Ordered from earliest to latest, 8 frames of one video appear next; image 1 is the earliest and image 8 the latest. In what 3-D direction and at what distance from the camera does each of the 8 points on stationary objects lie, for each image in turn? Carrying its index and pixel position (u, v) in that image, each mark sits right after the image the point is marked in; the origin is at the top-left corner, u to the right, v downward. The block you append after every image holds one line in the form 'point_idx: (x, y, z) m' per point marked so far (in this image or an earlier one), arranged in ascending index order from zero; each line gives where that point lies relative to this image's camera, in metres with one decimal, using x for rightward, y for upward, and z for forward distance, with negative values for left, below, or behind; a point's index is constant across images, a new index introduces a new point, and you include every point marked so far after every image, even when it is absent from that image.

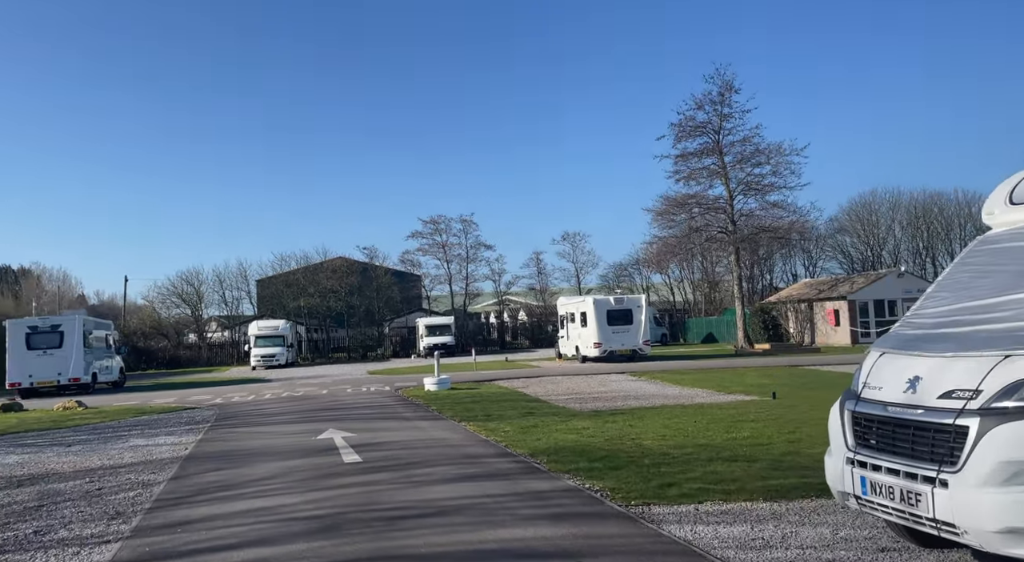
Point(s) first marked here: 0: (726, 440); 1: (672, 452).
0: (+2.8, -2.1, +12.2) m
1: (+2.0, -2.1, +11.3) m
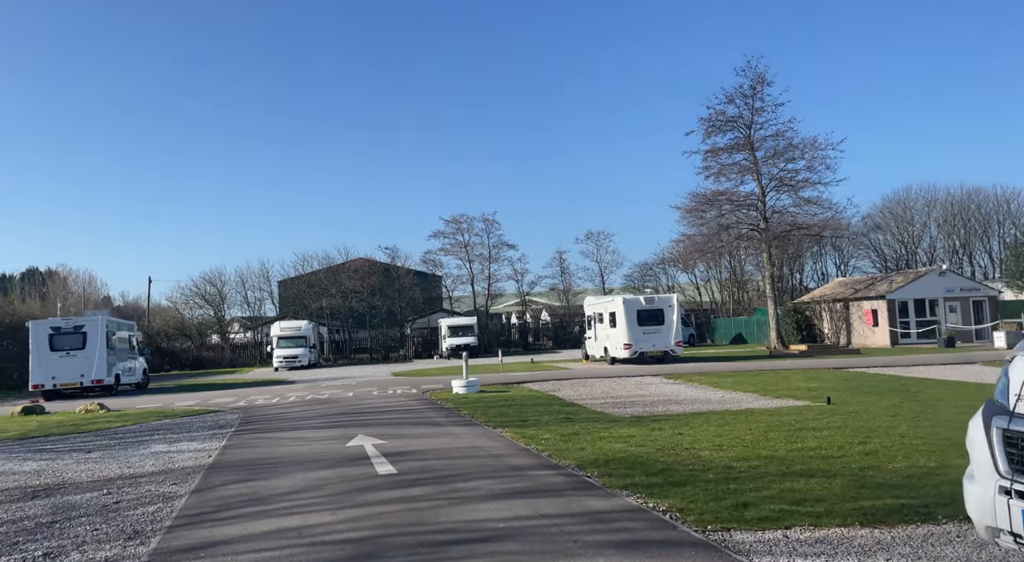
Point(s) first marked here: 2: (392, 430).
0: (+3.4, -2.1, +11.2) m
1: (+2.5, -2.0, +10.3) m
2: (-1.9, -2.3, +14.6) m
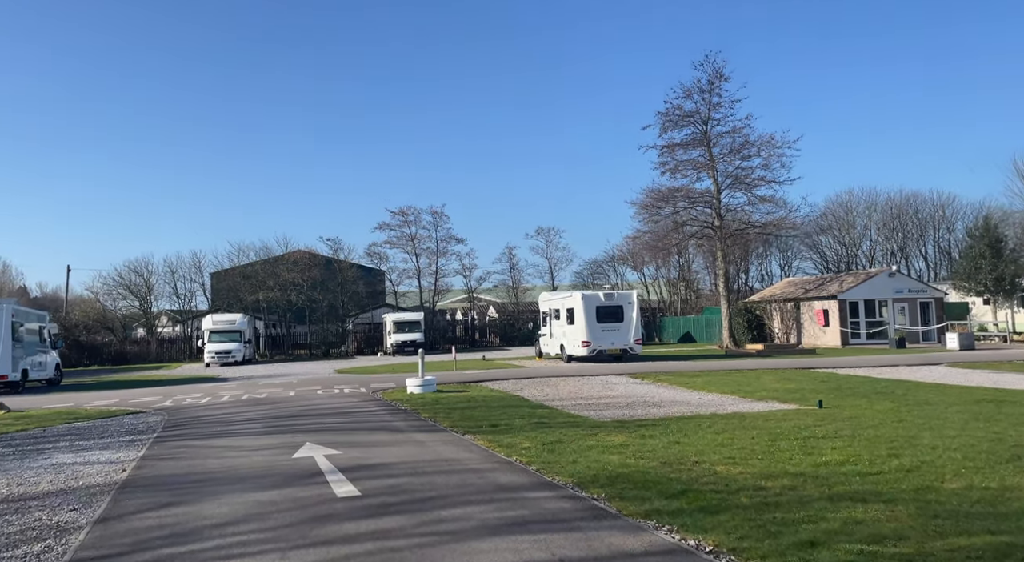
0: (+3.2, -1.9, +9.7) m
1: (+2.4, -1.9, +8.6) m
2: (-2.3, -2.1, +12.7) m
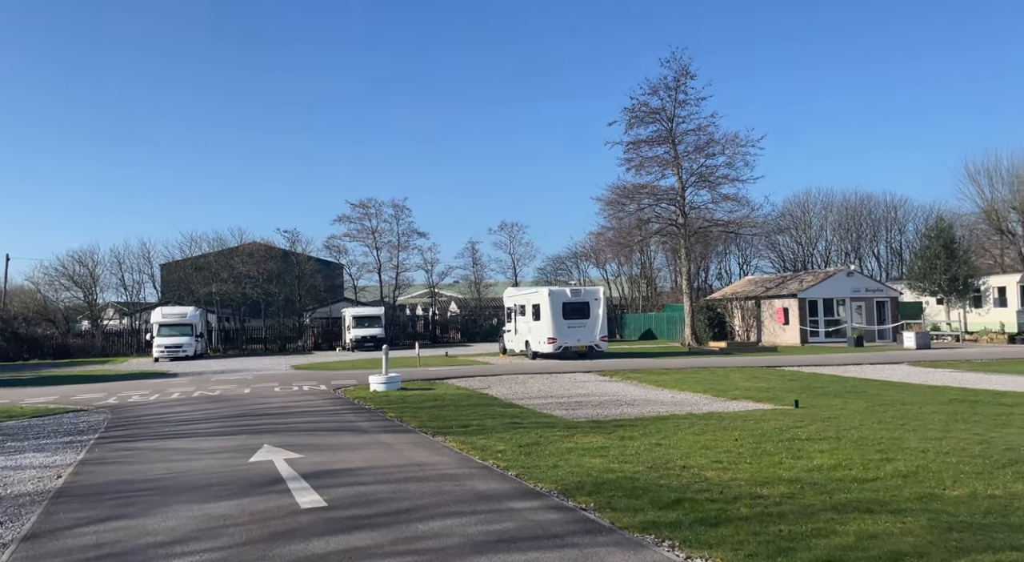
0: (+3.0, -1.9, +9.2) m
1: (+2.2, -1.8, +8.1) m
2: (-2.7, -2.0, +11.9) m
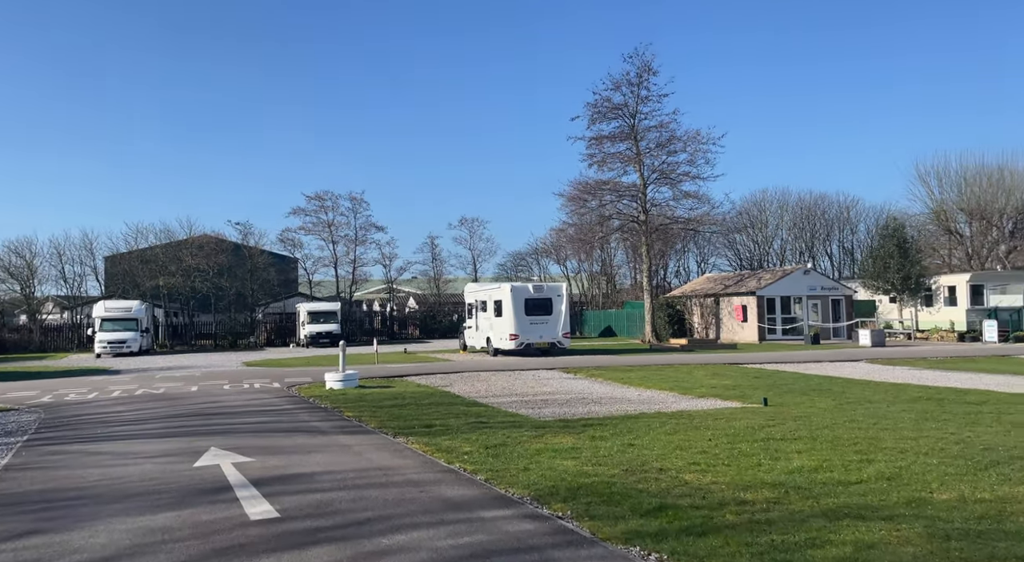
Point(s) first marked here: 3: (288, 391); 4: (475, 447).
0: (+2.7, -1.8, +8.8) m
1: (+2.0, -1.8, +7.7) m
2: (-3.1, -1.9, +11.3) m
3: (-4.5, -2.2, +18.9) m
4: (-0.4, -1.9, +10.8) m
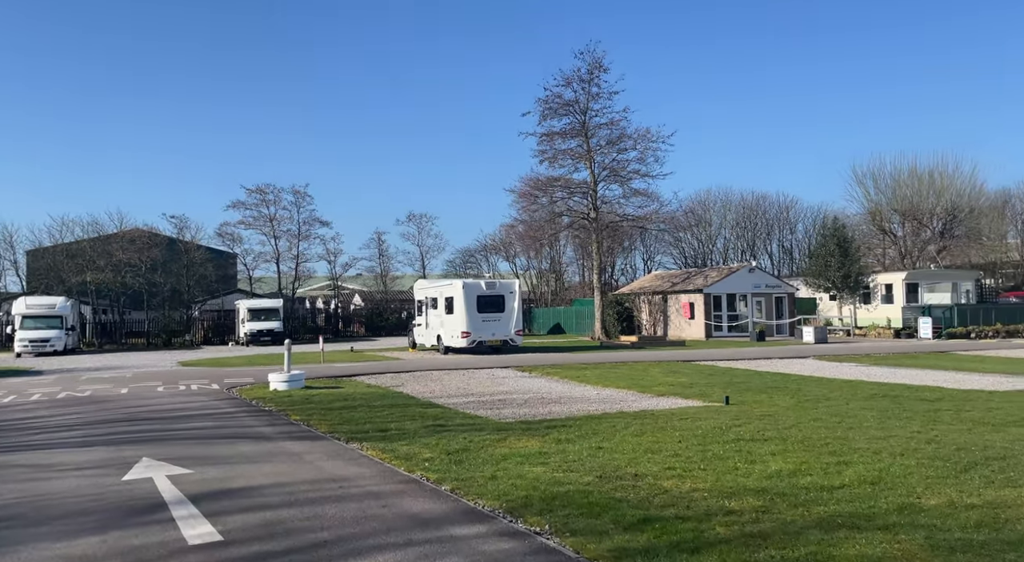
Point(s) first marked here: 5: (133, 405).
0: (+2.4, -1.8, +8.4) m
1: (+1.7, -1.7, +7.3) m
2: (-3.5, -1.9, +10.6) m
3: (-5.4, -2.2, +18.0) m
4: (-0.8, -1.9, +10.2) m
5: (-6.1, -2.0, +15.3) m
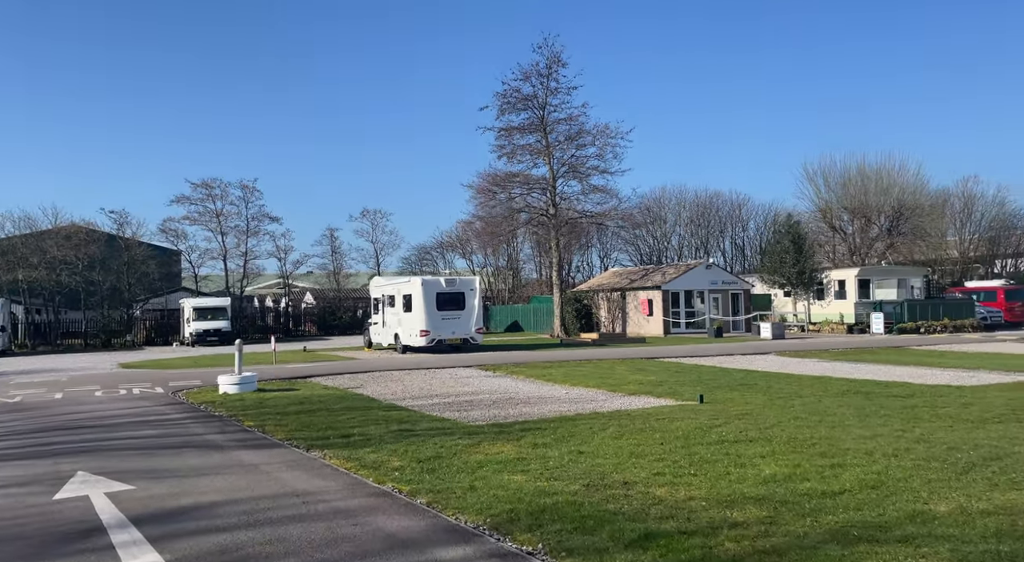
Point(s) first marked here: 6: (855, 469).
0: (+2.2, -1.8, +7.9) m
1: (+1.6, -1.7, +6.8) m
2: (-3.8, -1.8, +9.8) m
3: (-6.0, -2.1, +17.1) m
4: (-1.1, -1.8, +9.5) m
5: (-6.6, -2.0, +14.4) m
6: (+3.2, -1.8, +8.7) m
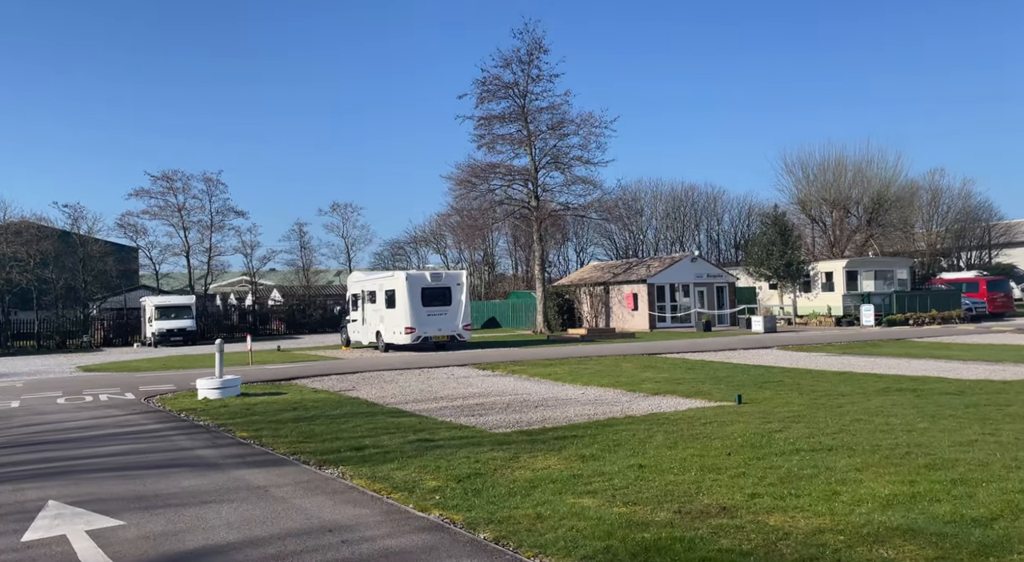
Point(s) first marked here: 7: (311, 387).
0: (+2.7, -1.6, +6.5) m
1: (+2.2, -1.6, +5.3) m
2: (-3.3, -1.7, +8.1) m
3: (-5.8, -2.0, +15.4) m
4: (-0.6, -1.7, +8.0) m
5: (-6.3, -1.9, +12.6) m
6: (+3.7, -1.6, +7.3) m
7: (-3.8, -2.0, +18.2) m
